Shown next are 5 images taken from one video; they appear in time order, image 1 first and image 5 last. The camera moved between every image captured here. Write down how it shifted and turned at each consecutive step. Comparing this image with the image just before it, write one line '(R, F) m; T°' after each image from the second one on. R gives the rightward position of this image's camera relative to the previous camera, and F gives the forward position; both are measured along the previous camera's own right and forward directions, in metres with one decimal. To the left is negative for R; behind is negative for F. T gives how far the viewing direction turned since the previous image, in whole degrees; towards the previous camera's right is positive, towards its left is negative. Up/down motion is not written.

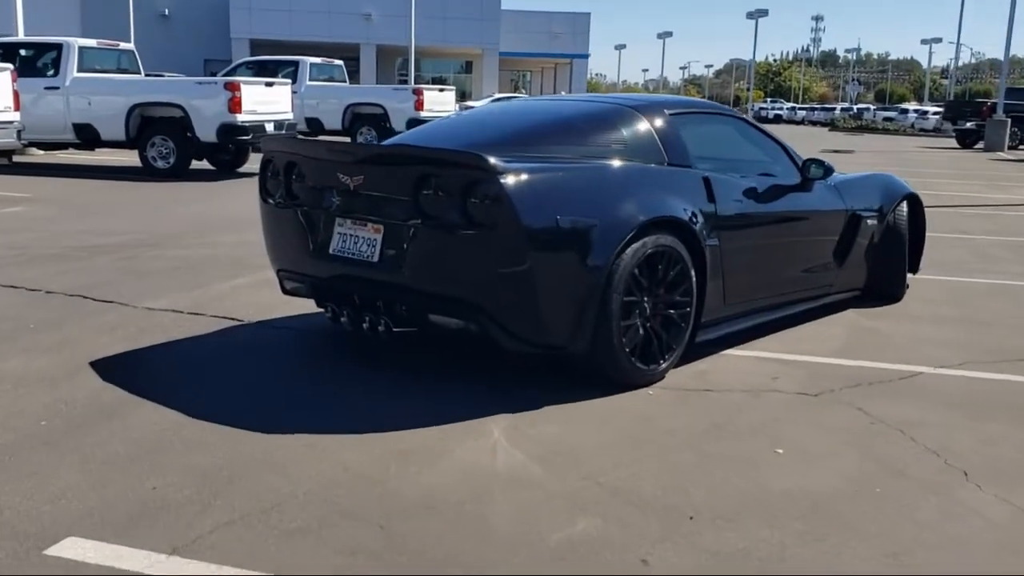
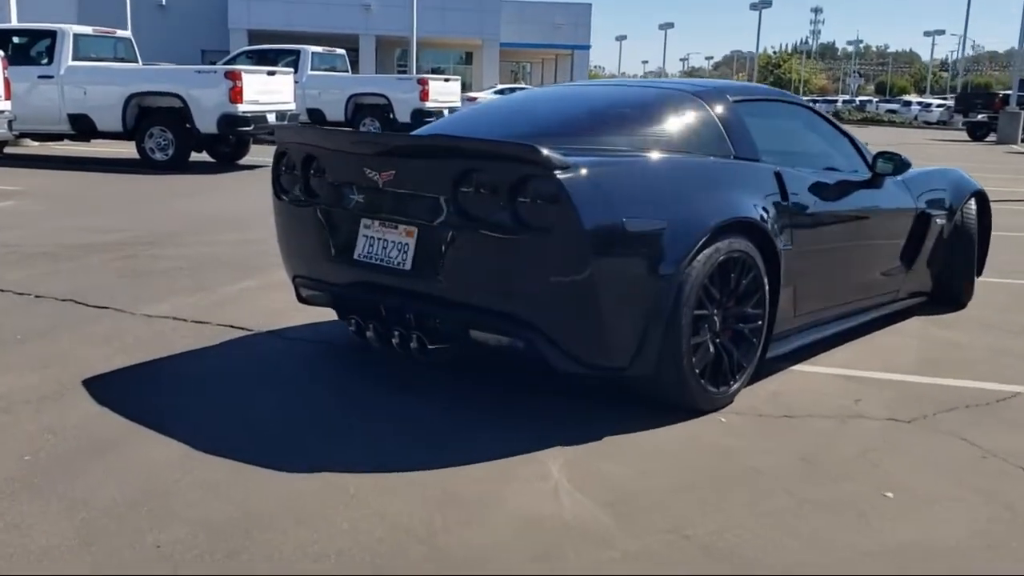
(-0.3, +0.7) m; 0°
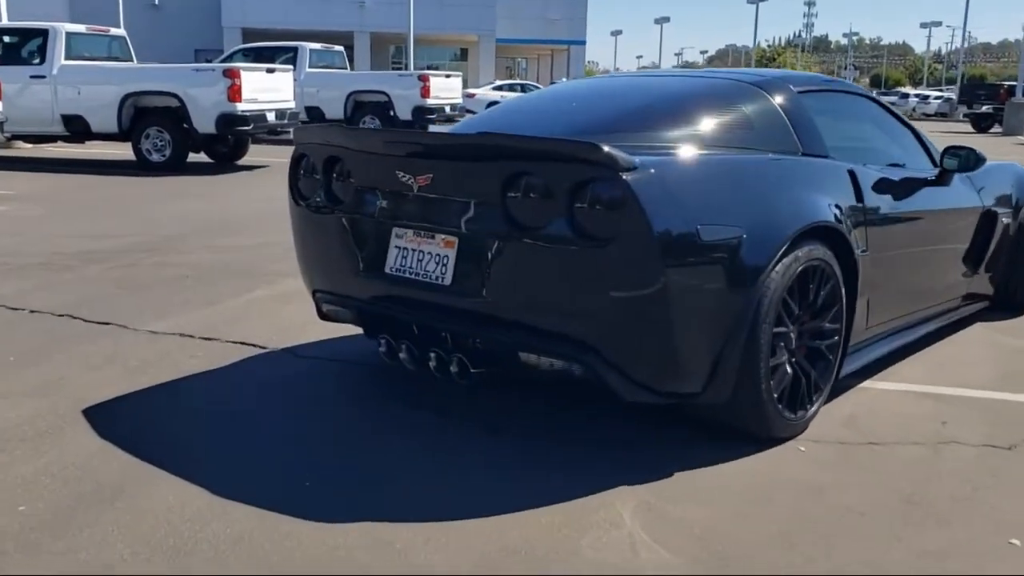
(-0.3, +0.5) m; 0°
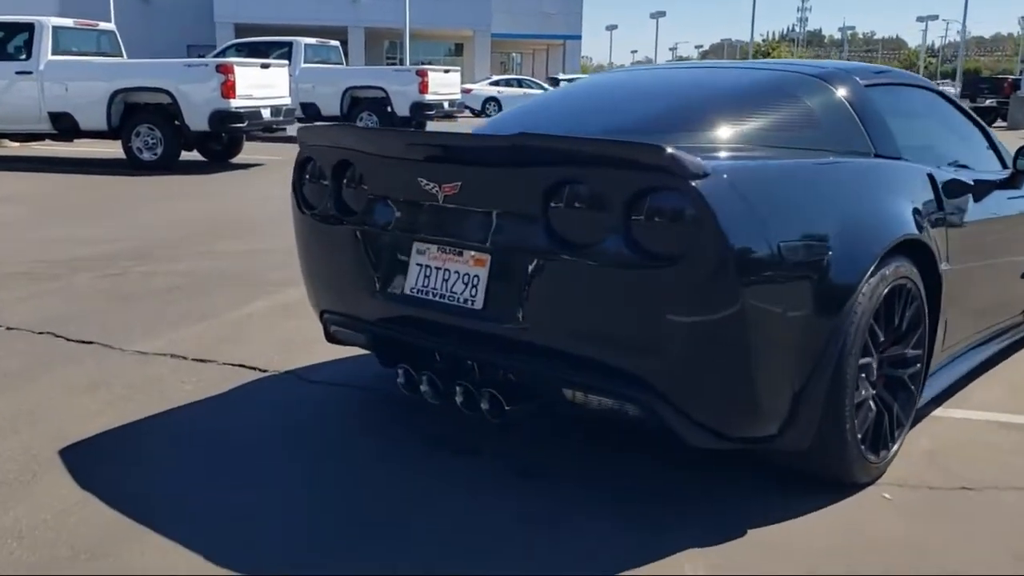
(-0.2, +0.6) m; 0°
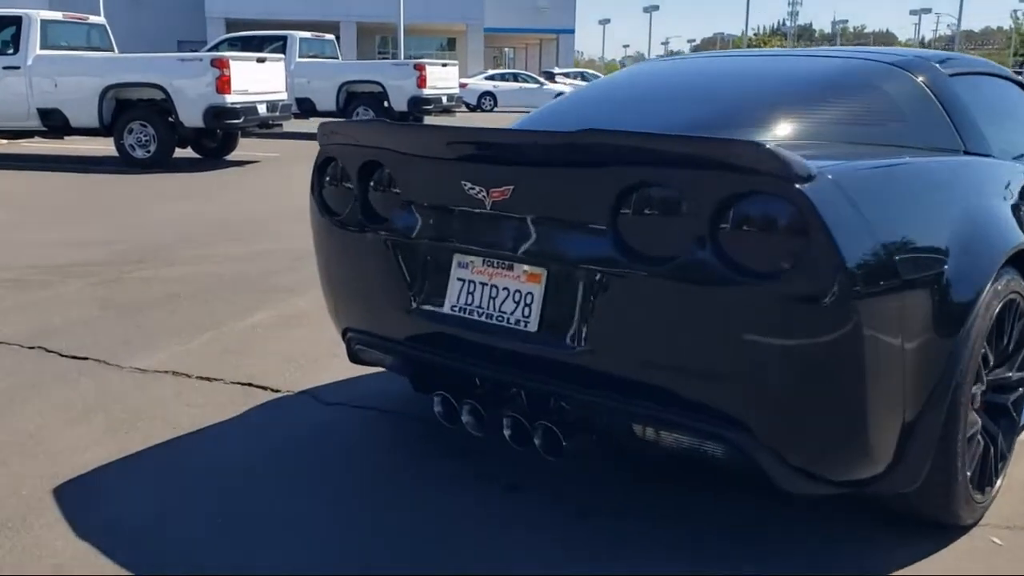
(-0.2, +0.4) m; 0°
